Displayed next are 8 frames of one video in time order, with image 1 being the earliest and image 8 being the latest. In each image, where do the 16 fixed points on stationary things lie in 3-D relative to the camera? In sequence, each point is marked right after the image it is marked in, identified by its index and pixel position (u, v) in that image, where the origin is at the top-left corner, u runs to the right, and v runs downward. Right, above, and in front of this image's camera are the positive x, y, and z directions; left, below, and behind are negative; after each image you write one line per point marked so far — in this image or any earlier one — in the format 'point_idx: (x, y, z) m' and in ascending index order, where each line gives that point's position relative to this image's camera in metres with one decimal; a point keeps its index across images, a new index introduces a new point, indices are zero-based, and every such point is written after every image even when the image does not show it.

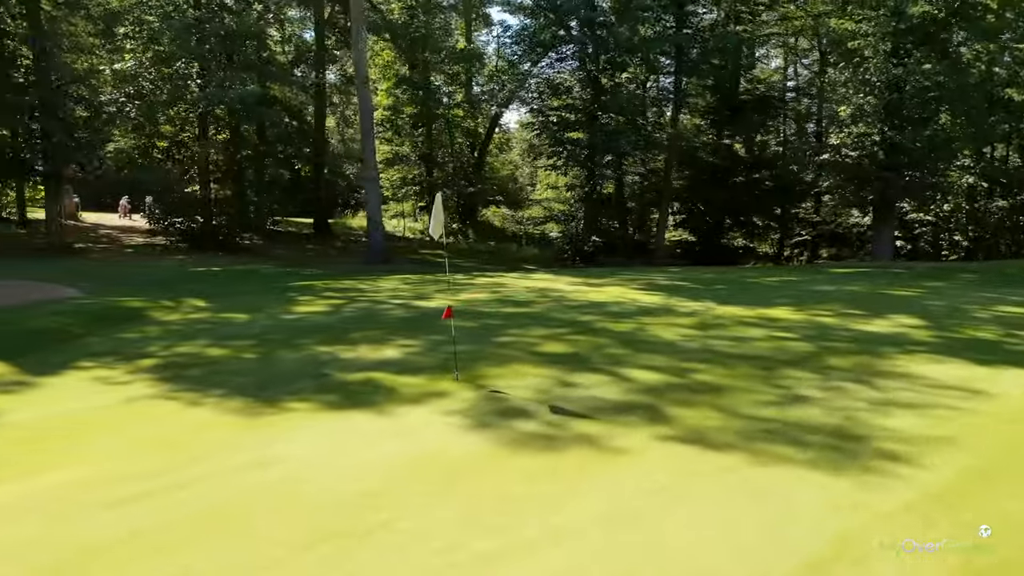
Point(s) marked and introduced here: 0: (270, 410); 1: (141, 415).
0: (-2.1, -1.0, +6.9) m
1: (-3.1, -1.1, +6.7) m
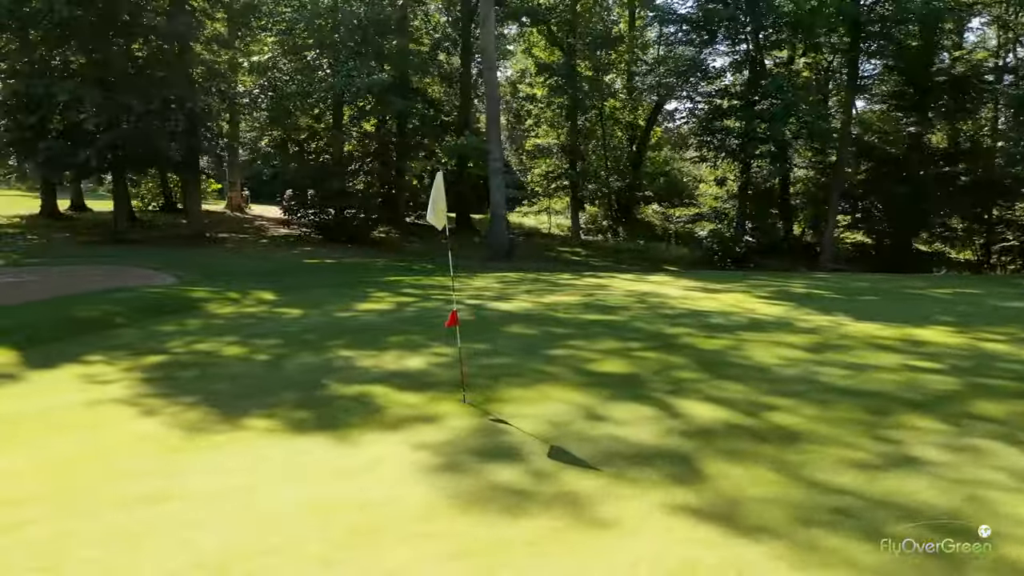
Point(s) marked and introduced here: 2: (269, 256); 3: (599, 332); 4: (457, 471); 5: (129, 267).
0: (-2.1, -1.0, +5.8) m
1: (-3.2, -1.0, +5.9) m
2: (-5.7, +0.7, +18.5) m
3: (+0.9, -0.5, +8.9) m
4: (-0.4, -1.1, +4.9) m
5: (-7.1, +0.4, +15.1) m
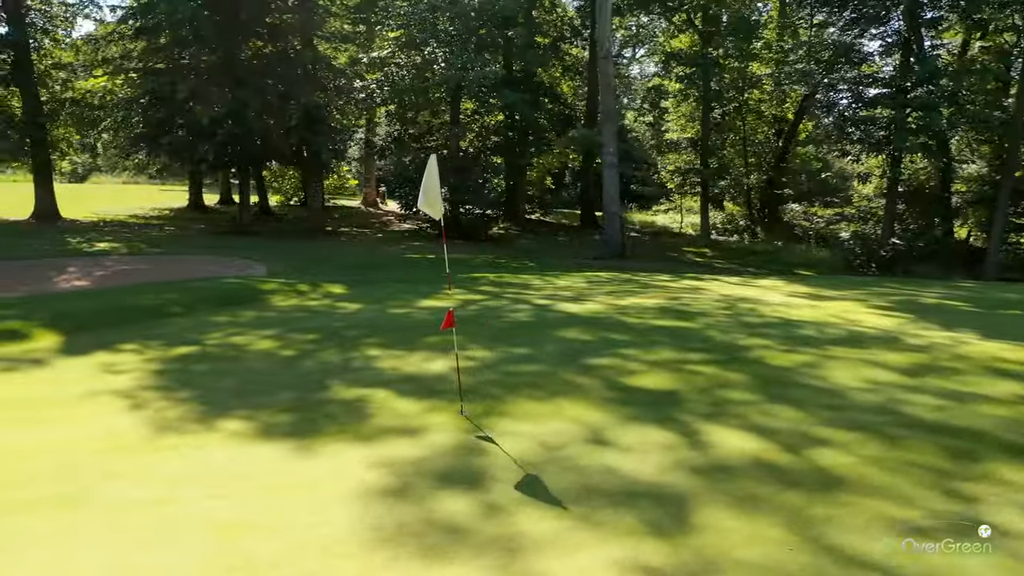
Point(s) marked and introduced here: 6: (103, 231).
0: (-2.2, -0.9, +5.5) m
1: (-3.2, -0.9, +5.7) m
2: (-3.2, +0.9, +18.5) m
3: (+1.4, -0.5, +7.9) m
4: (-0.6, -1.1, +4.3) m
5: (-5.3, +0.6, +15.5) m
6: (-9.9, +1.4, +19.6) m
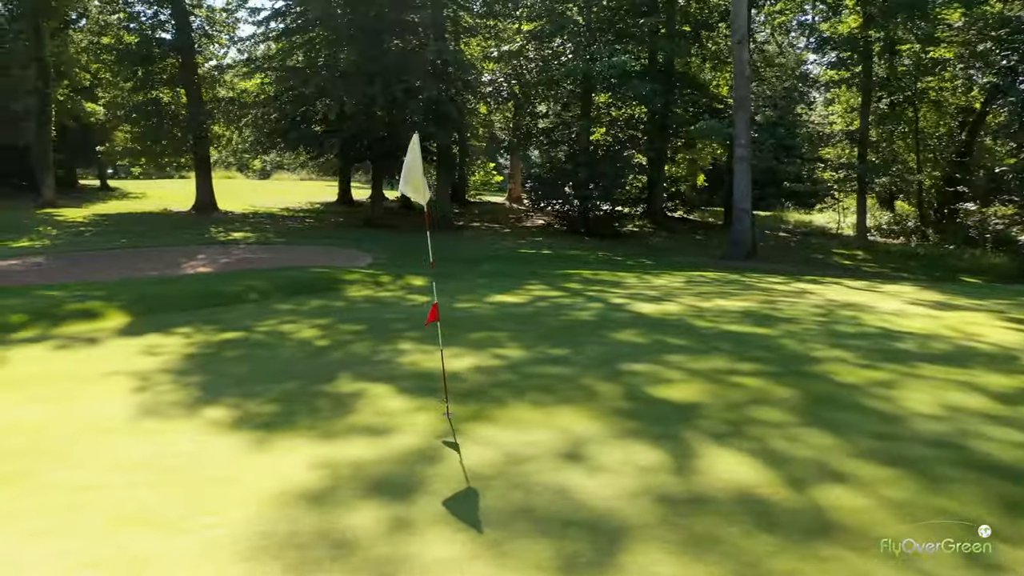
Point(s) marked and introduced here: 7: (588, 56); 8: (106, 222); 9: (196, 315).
0: (-2.2, -0.8, +5.4) m
1: (-3.2, -0.8, +5.8) m
2: (-0.5, +1.0, +18.4) m
3: (+1.8, -0.5, +7.1) m
4: (-1.0, -1.0, +3.9) m
5: (-3.2, +0.7, +15.8) m
6: (-6.8, +1.7, +20.8) m
7: (+1.8, +5.5, +19.4) m
8: (-9.8, +1.6, +19.6) m
9: (-3.3, -0.3, +8.5) m
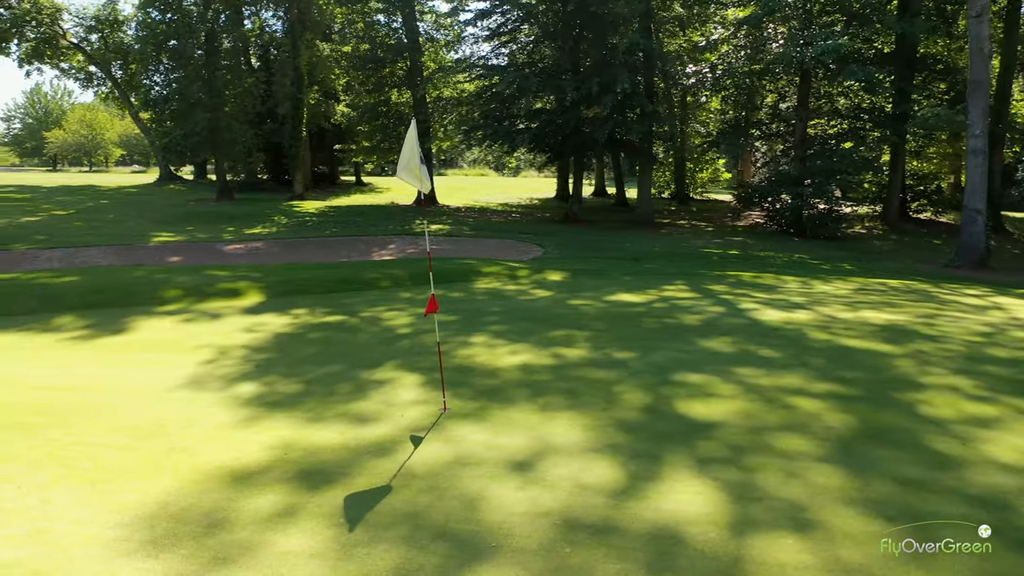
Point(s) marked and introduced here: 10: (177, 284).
0: (-2.1, -0.7, +5.8) m
1: (-2.9, -0.6, +6.5) m
2: (+3.6, +1.0, +17.6) m
3: (+2.2, -0.6, +6.2) m
4: (-1.4, -0.9, +4.0) m
5: (+0.3, +0.9, +16.0) m
6: (-1.6, +2.0, +21.9) m
7: (+6.3, +5.4, +17.8) m
8: (-4.8, +2.0, +21.6) m
9: (-2.1, -0.1, +9.1) m
10: (-3.9, 0.0, +9.5) m
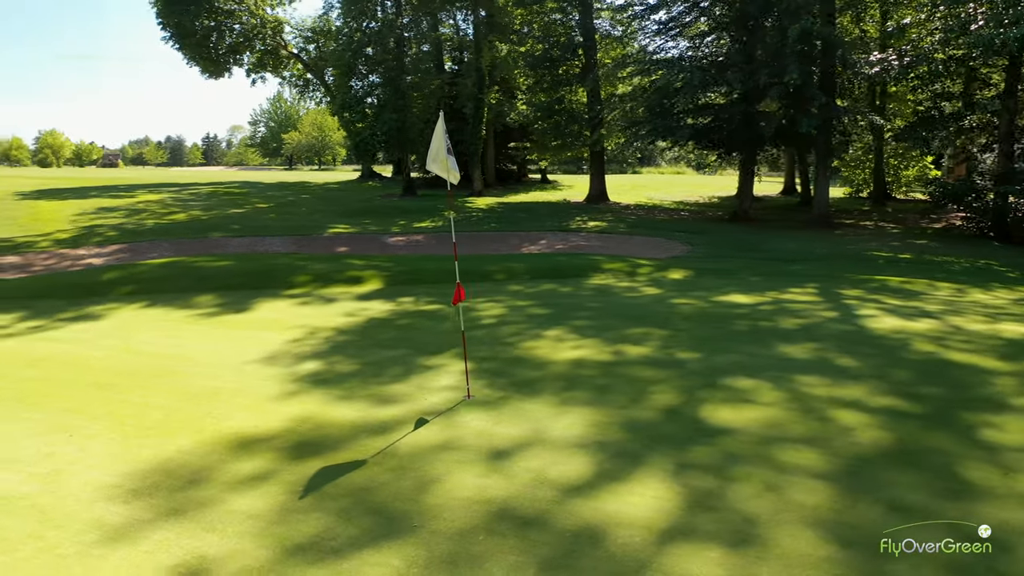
0: (-1.7, -0.6, +6.3) m
1: (-2.3, -0.4, +7.2) m
2: (+6.7, +0.9, +16.4) m
3: (+2.6, -0.6, +5.6) m
4: (-1.5, -0.8, +4.4) m
5: (+3.1, +0.9, +15.6) m
6: (+2.8, +2.0, +21.7) m
7: (+9.6, +5.2, +15.9) m
8: (-0.3, +2.1, +22.3) m
9: (-0.9, 0.0, +9.5) m
10: (-2.5, +0.2, +10.3) m
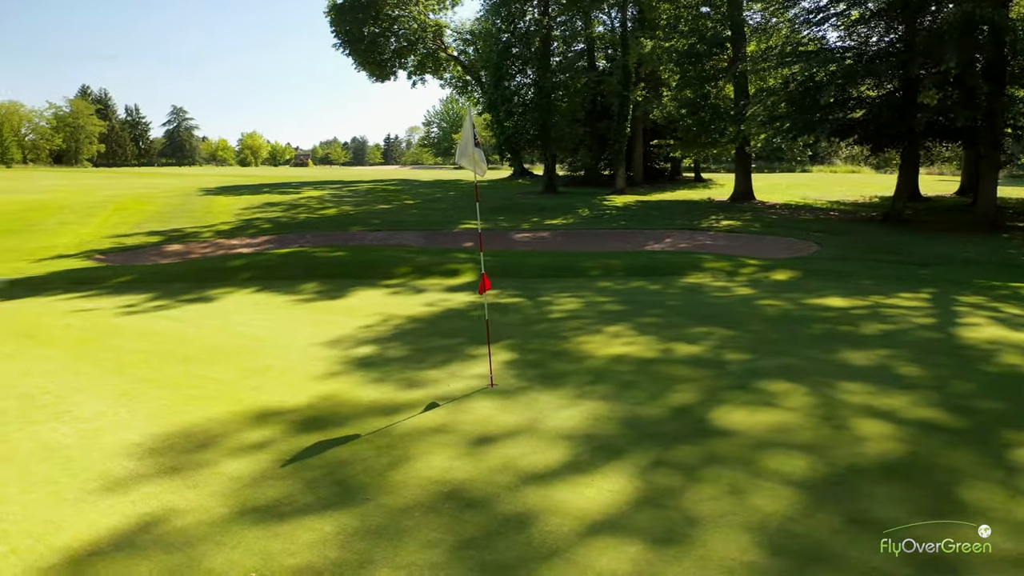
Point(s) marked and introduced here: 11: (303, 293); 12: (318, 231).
0: (-1.3, -0.5, +6.7) m
1: (-1.7, -0.3, +7.7) m
2: (+9.0, +0.7, +14.8) m
3: (+2.7, -0.6, +5.1) m
4: (-1.5, -0.7, +4.8) m
5: (+5.3, +0.8, +14.8) m
6: (+6.3, +2.0, +20.9) m
7: (+11.8, +4.9, +13.7) m
8: (+3.3, +2.2, +22.0) m
9: (+0.1, +0.1, +9.7) m
10: (-1.3, +0.3, +10.8) m
11: (-2.4, -0.1, +9.3) m
12: (-4.3, +1.3, +18.0) m
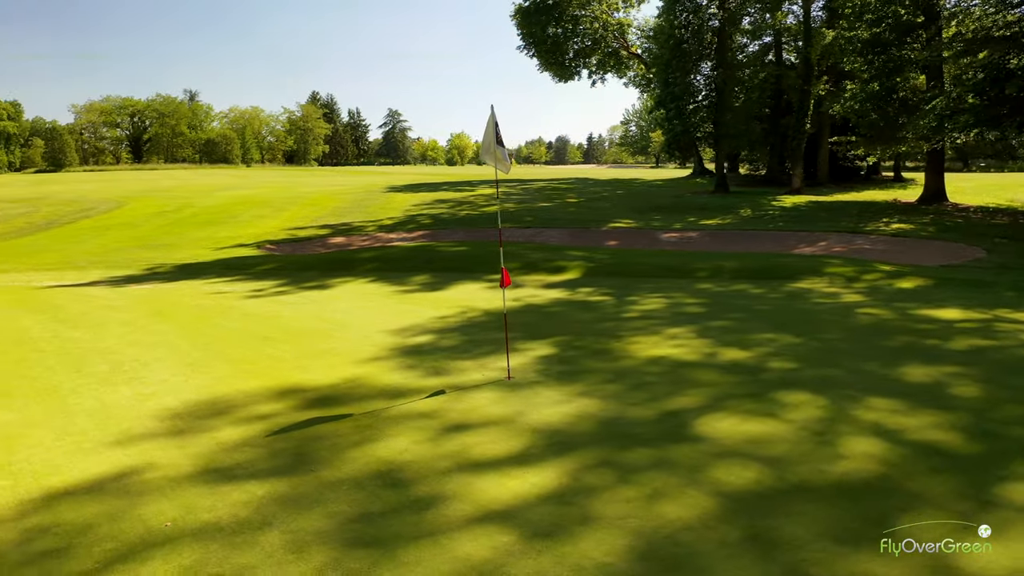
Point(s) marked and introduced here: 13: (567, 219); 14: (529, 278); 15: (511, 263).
0: (-0.9, -0.4, +7.1) m
1: (-1.0, -0.2, +8.1) m
2: (+11.2, +0.4, +12.5) m
3: (+2.7, -0.7, +4.6) m
4: (-1.5, -0.7, +5.2) m
5: (+7.6, +0.6, +13.3) m
6: (+10.0, +1.7, +19.0) m
7: (+13.8, +4.5, +10.7) m
8: (+7.4, +2.0, +20.8) m
9: (+1.3, +0.1, +9.6) m
10: (+0.2, +0.4, +11.0) m
11: (-1.2, 0.0, +9.9) m
12: (-1.0, +1.4, +18.8) m
13: (+1.3, +1.6, +19.6) m
14: (+0.2, +0.1, +10.0) m
15: (0.0, +0.3, +10.8) m
